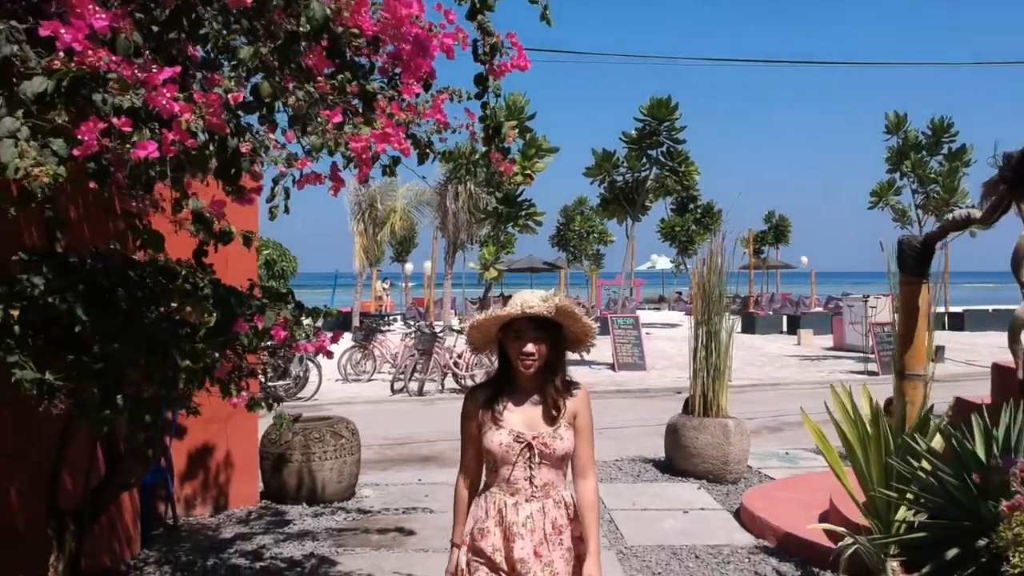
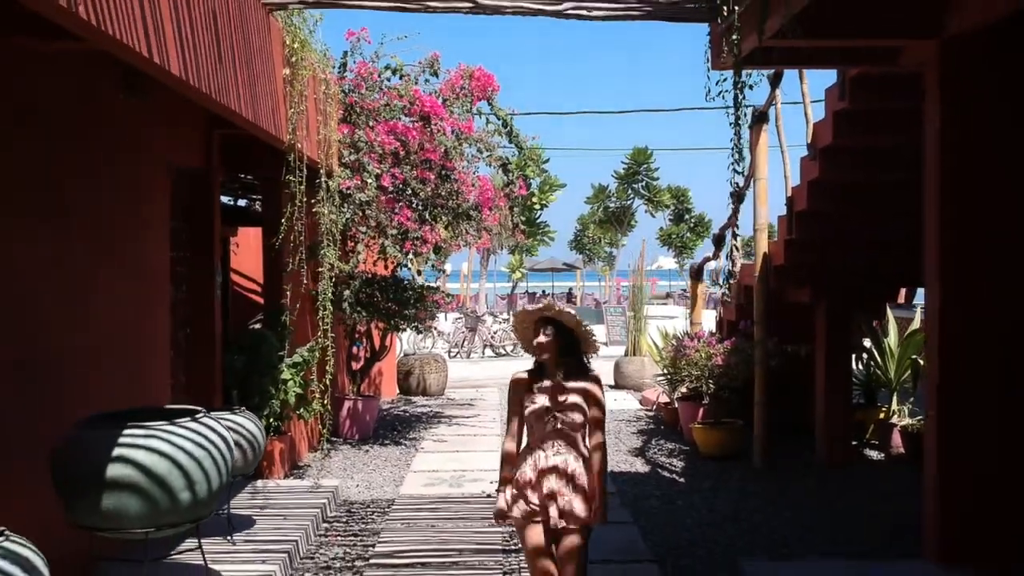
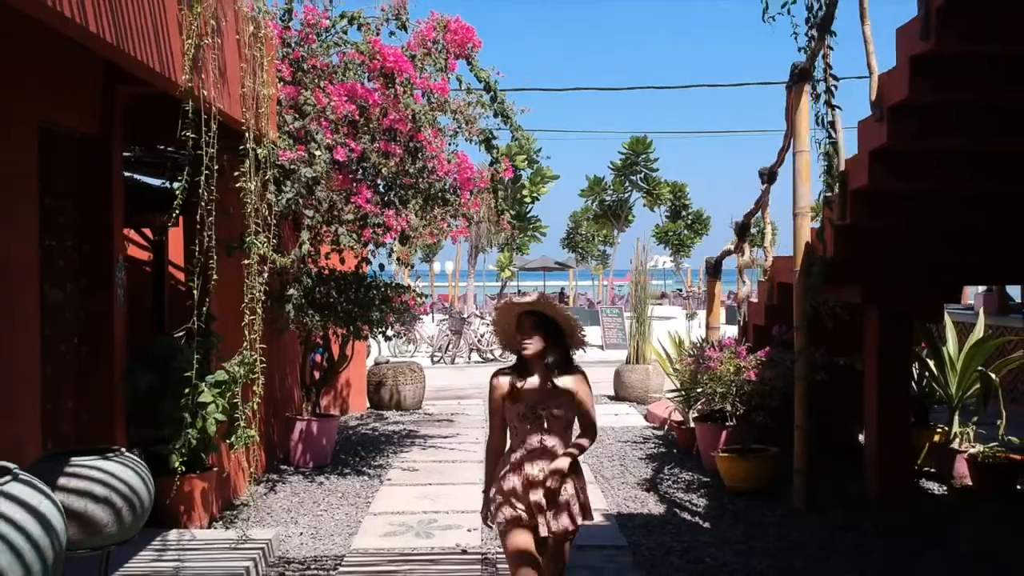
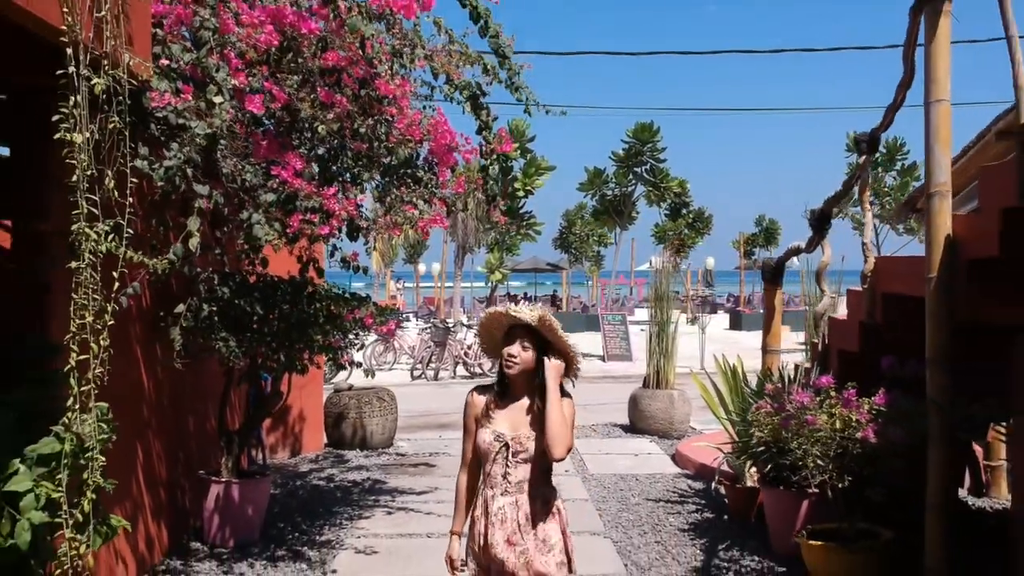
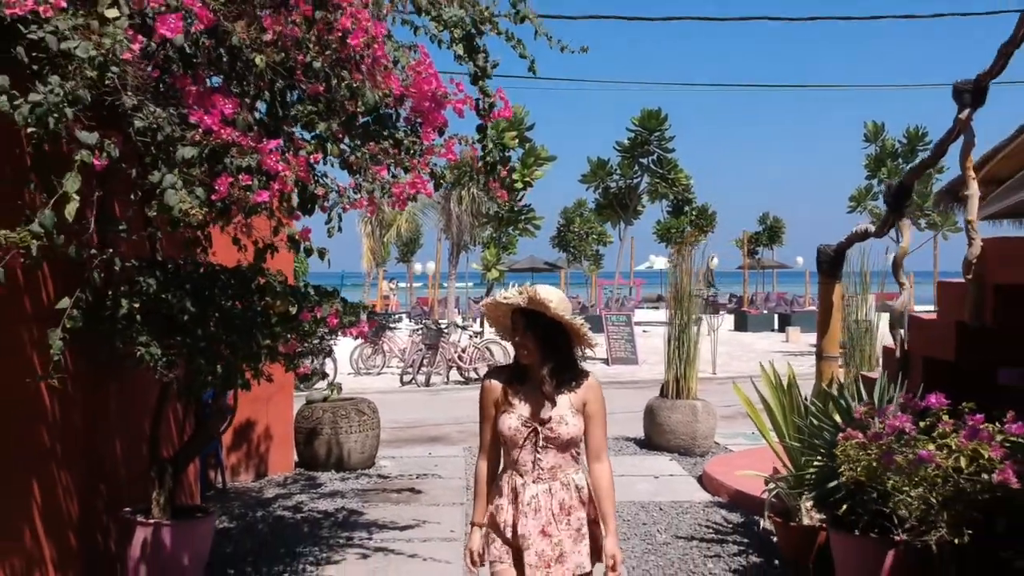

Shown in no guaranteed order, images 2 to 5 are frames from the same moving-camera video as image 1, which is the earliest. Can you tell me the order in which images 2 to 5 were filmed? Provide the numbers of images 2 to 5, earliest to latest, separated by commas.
5, 4, 3, 2
